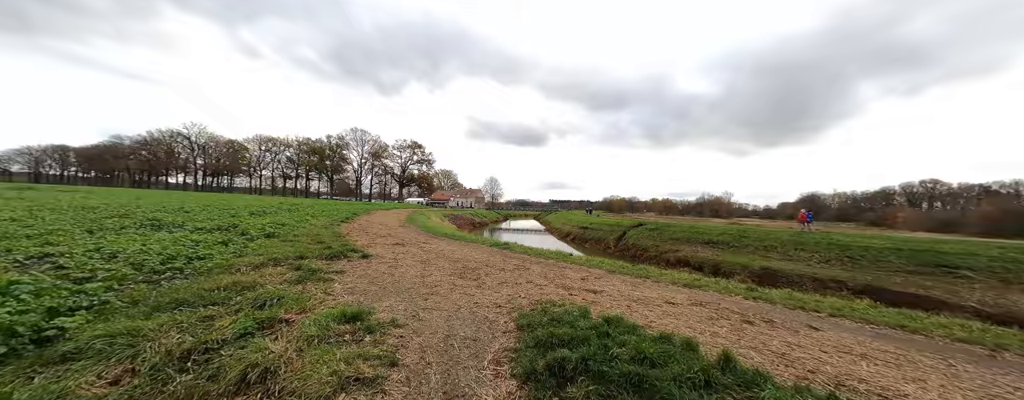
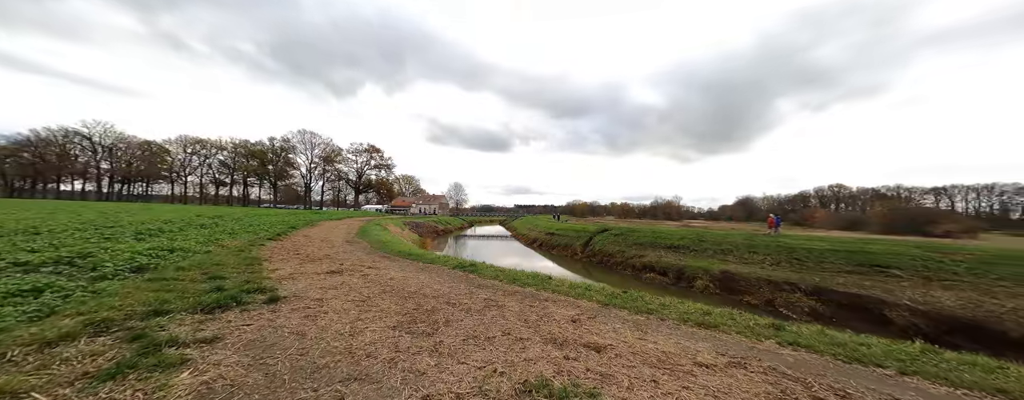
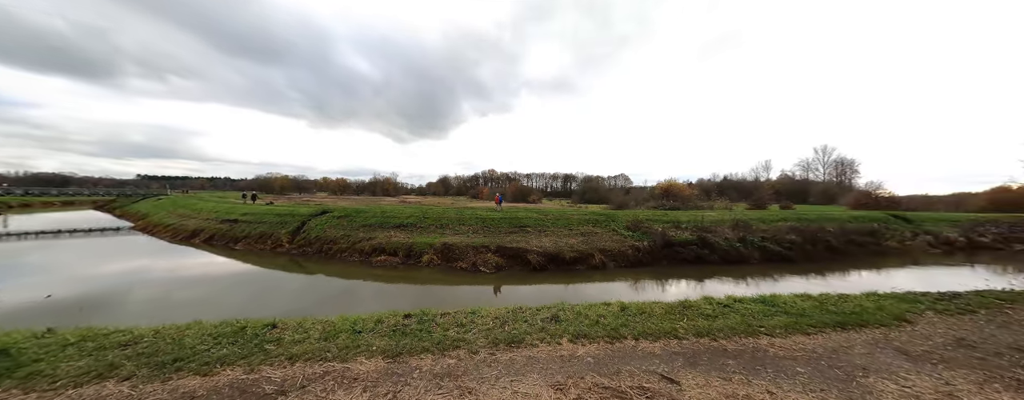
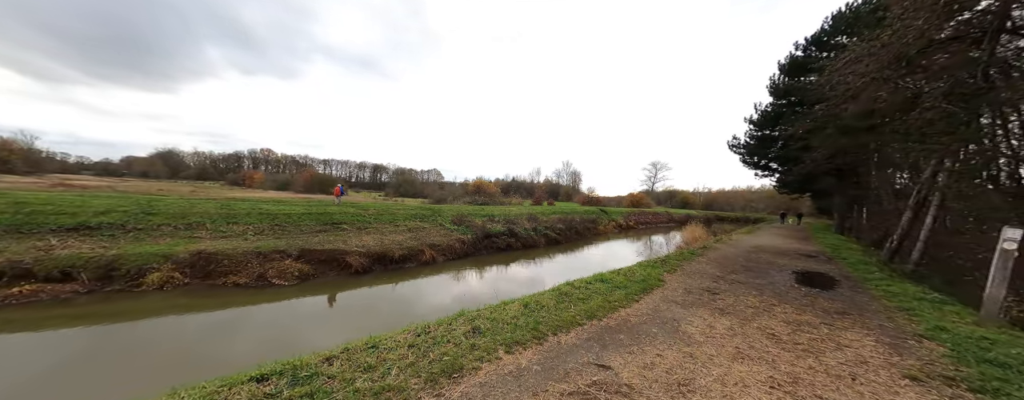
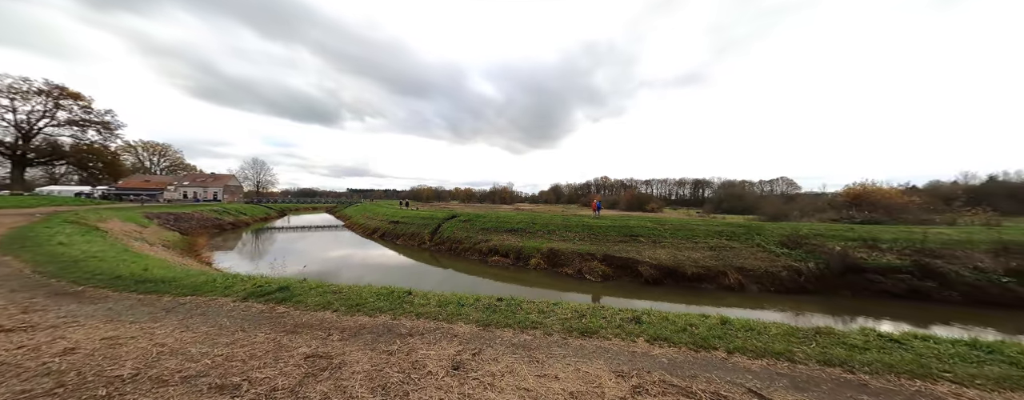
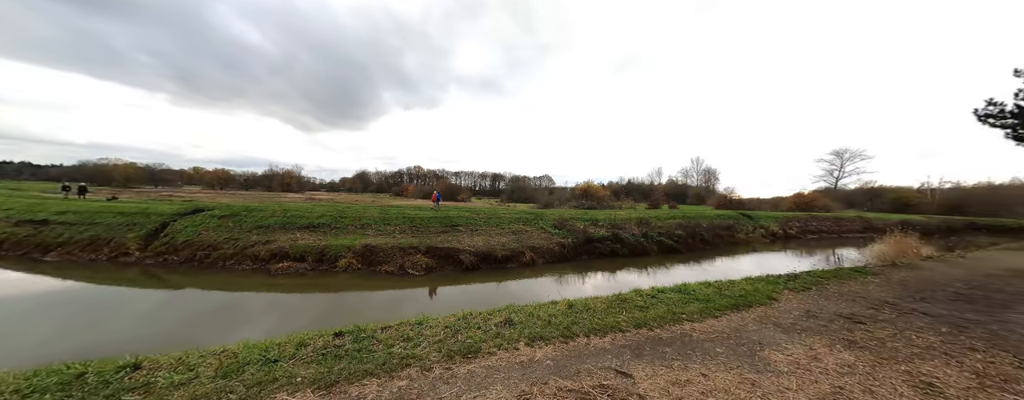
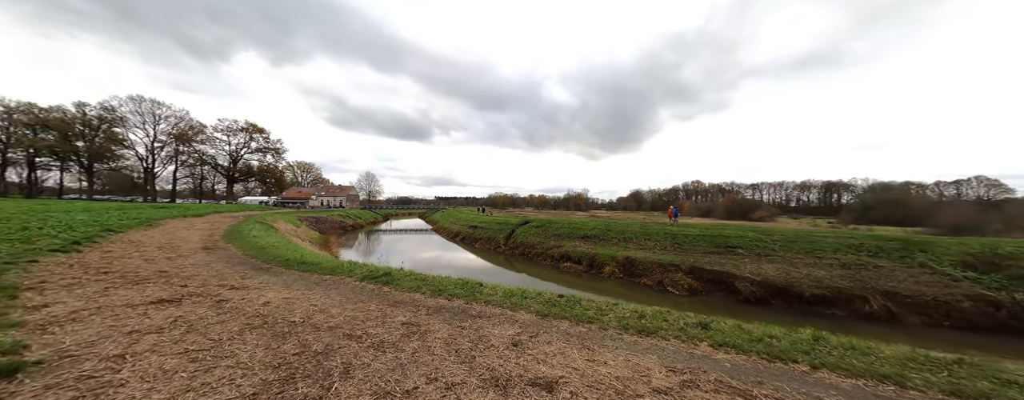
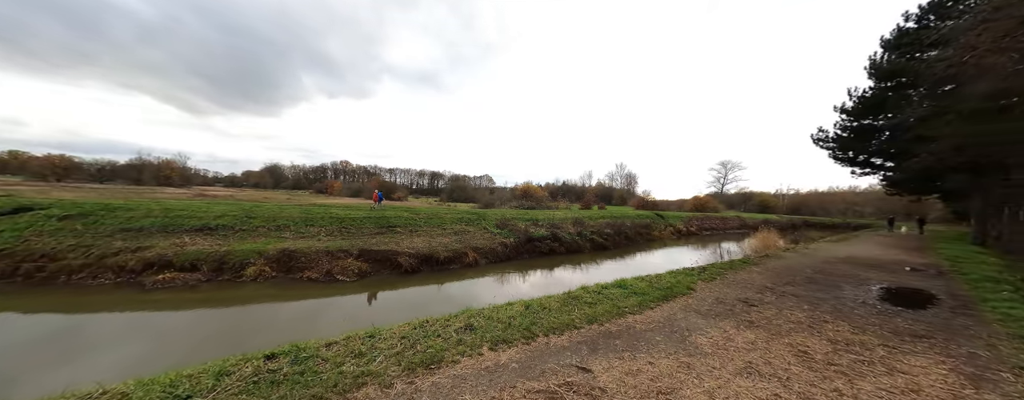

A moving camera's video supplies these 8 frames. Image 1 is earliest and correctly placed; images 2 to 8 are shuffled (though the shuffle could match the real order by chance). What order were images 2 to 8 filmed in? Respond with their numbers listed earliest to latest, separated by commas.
2, 7, 5, 3, 6, 8, 4
